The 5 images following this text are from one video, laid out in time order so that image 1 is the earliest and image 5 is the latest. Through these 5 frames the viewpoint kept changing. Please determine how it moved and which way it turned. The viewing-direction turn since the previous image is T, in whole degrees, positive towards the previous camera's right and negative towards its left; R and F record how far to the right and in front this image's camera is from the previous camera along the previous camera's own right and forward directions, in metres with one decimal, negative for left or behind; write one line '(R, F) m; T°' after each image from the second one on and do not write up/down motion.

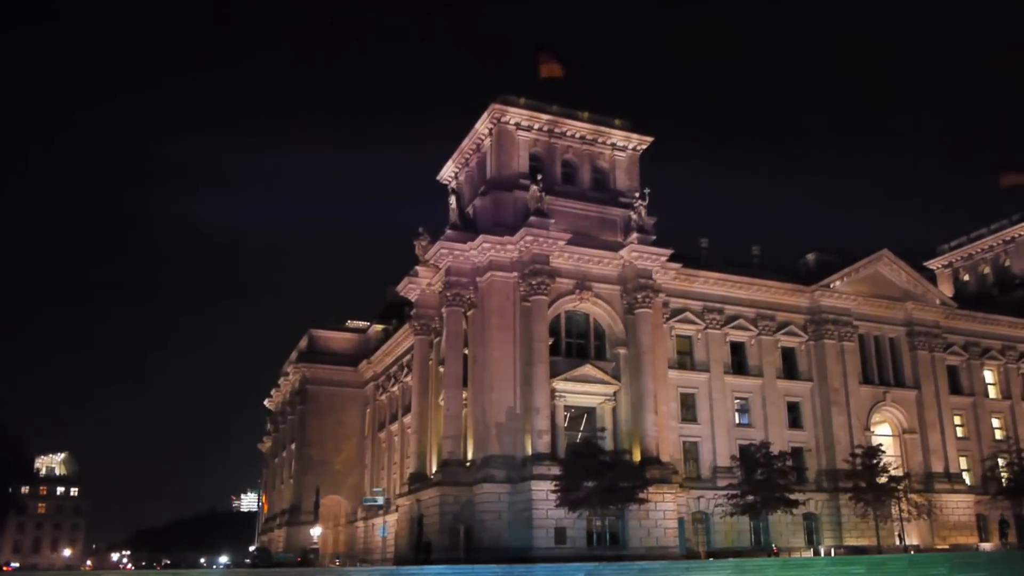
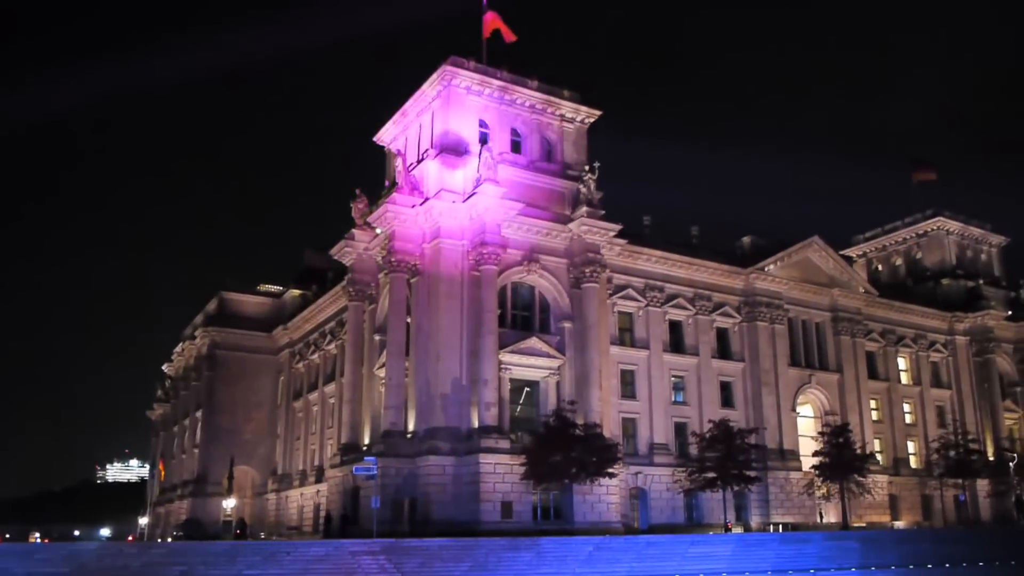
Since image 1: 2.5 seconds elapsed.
(-3.6, +1.6) m; +8°
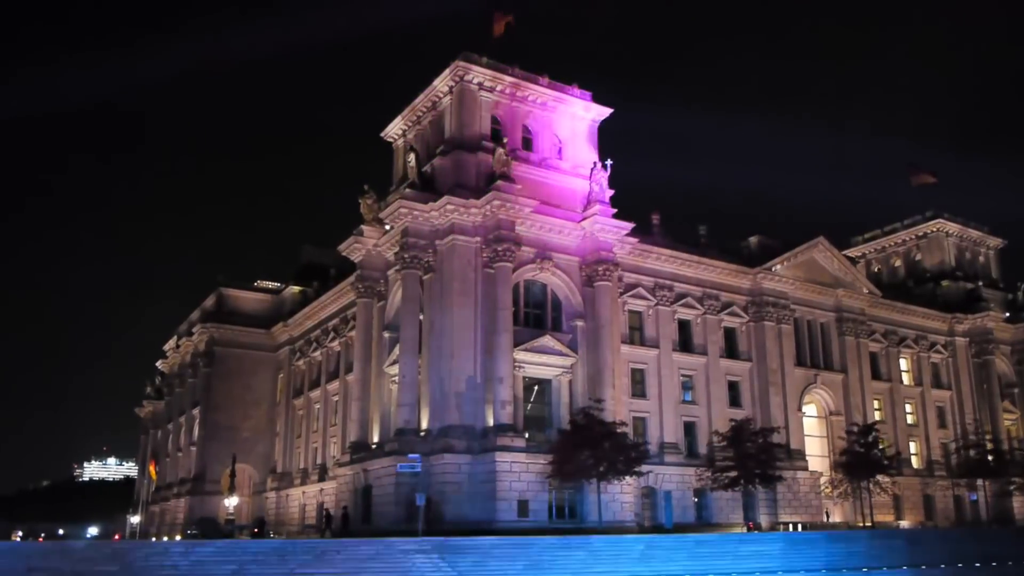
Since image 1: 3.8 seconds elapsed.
(-2.0, +0.3) m; +1°
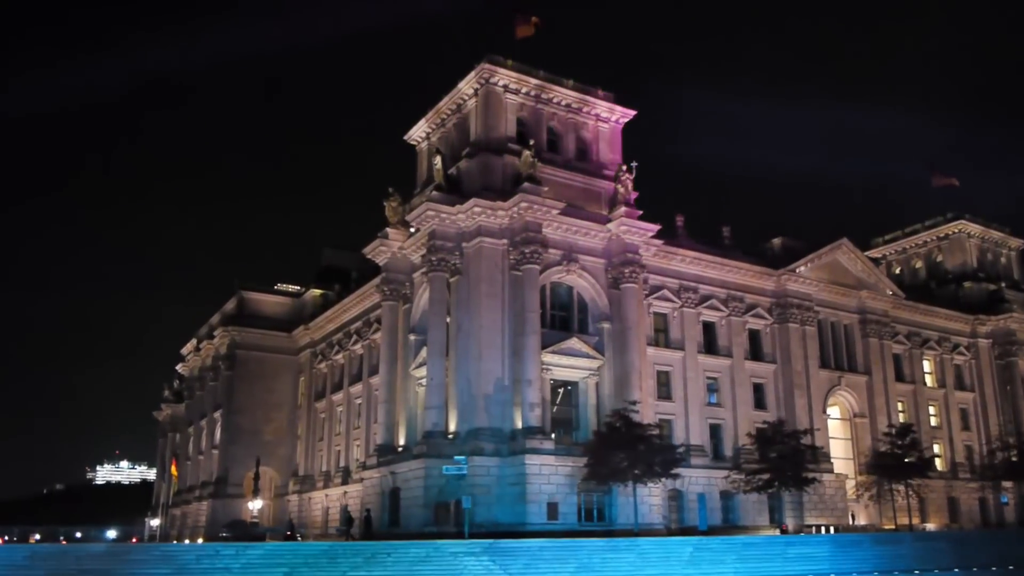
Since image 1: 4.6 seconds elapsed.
(-1.1, 0.0) m; 0°
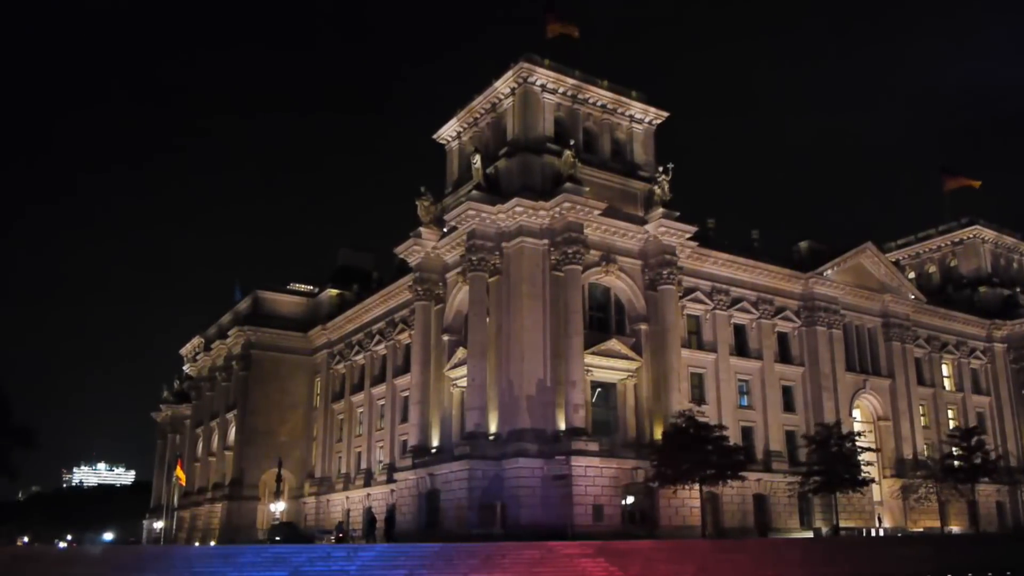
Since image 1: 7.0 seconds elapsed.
(-3.6, +0.4) m; +2°
